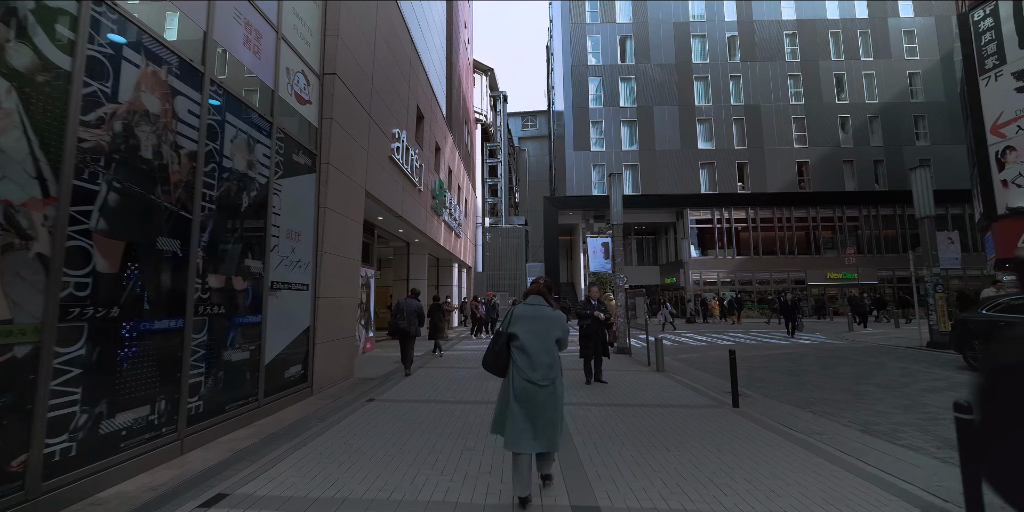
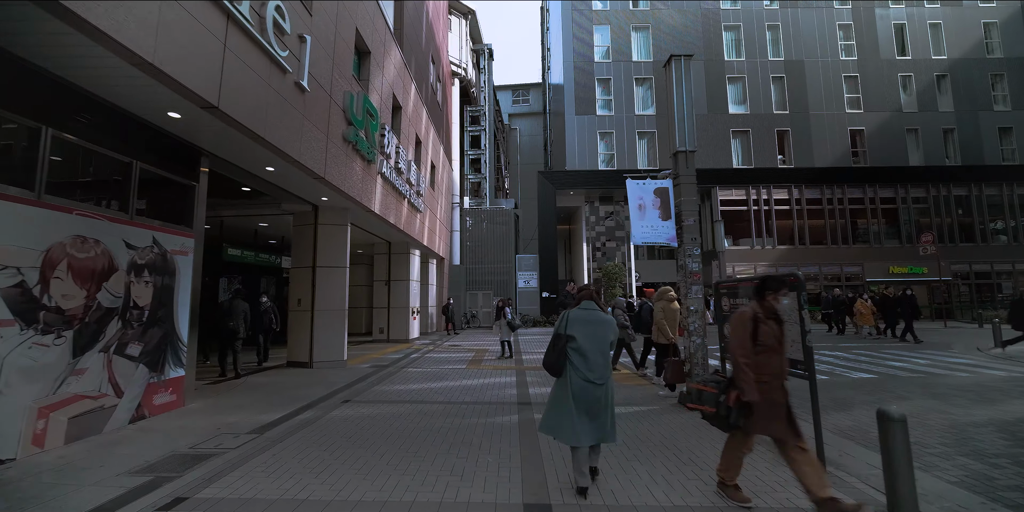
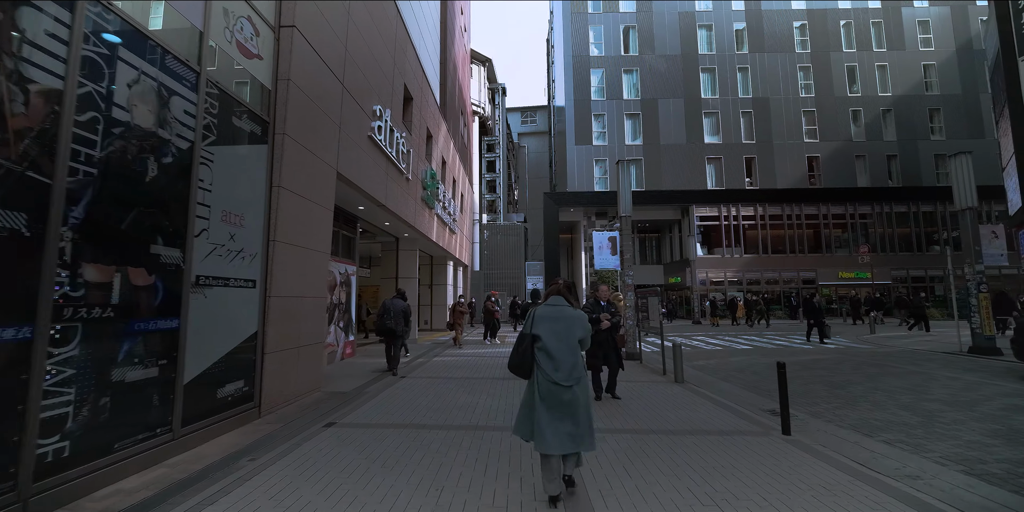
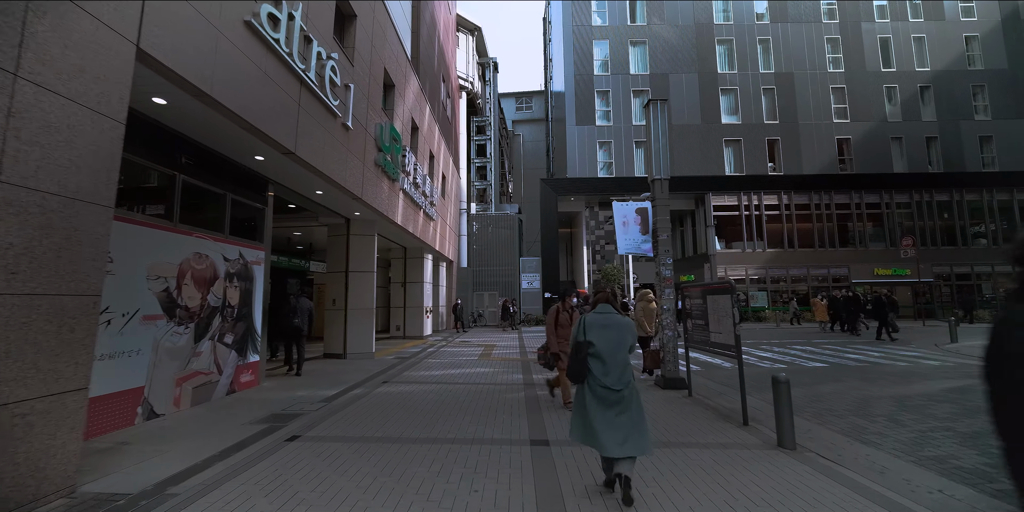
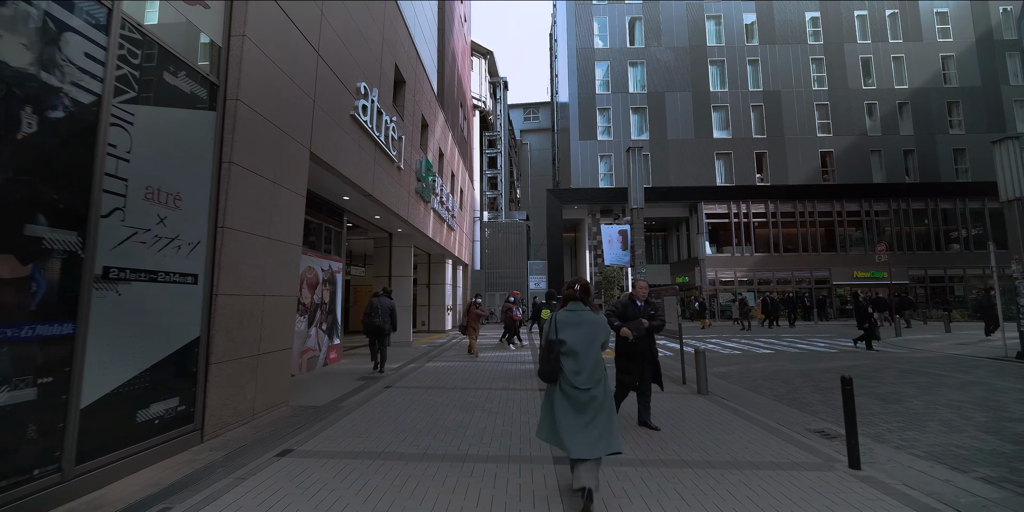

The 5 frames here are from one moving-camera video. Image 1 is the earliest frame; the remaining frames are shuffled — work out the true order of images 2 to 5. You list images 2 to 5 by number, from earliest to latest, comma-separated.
3, 5, 4, 2
